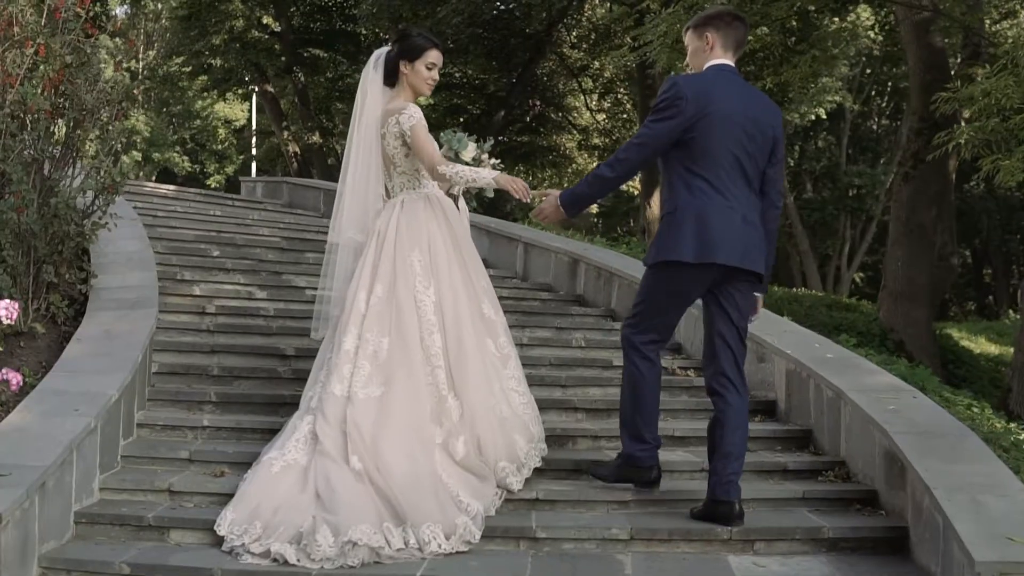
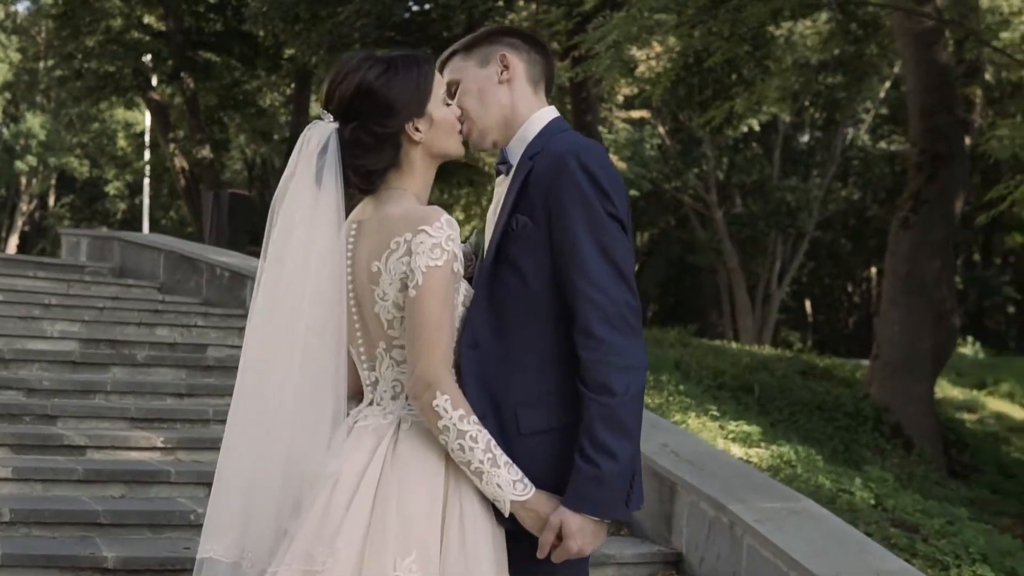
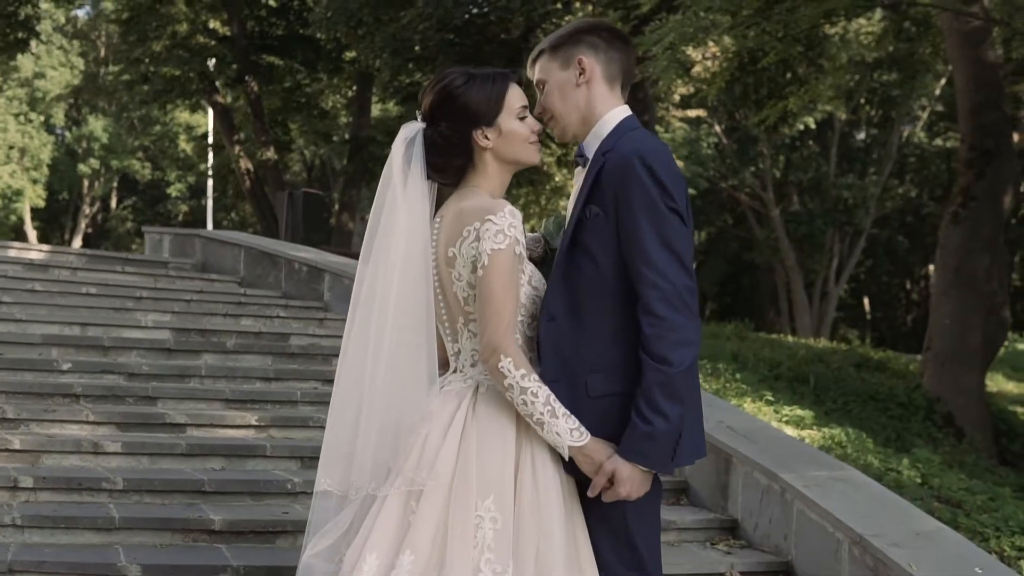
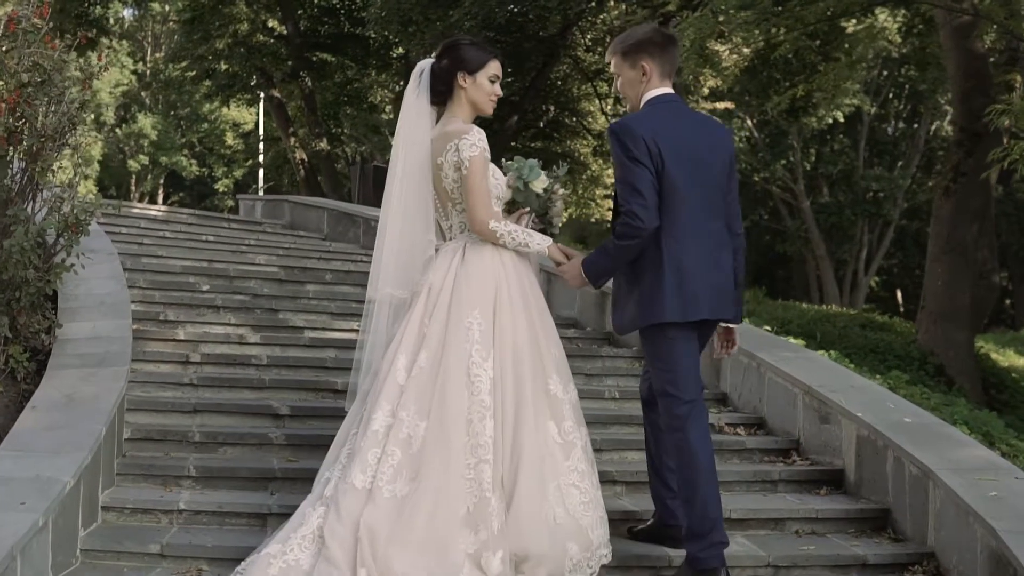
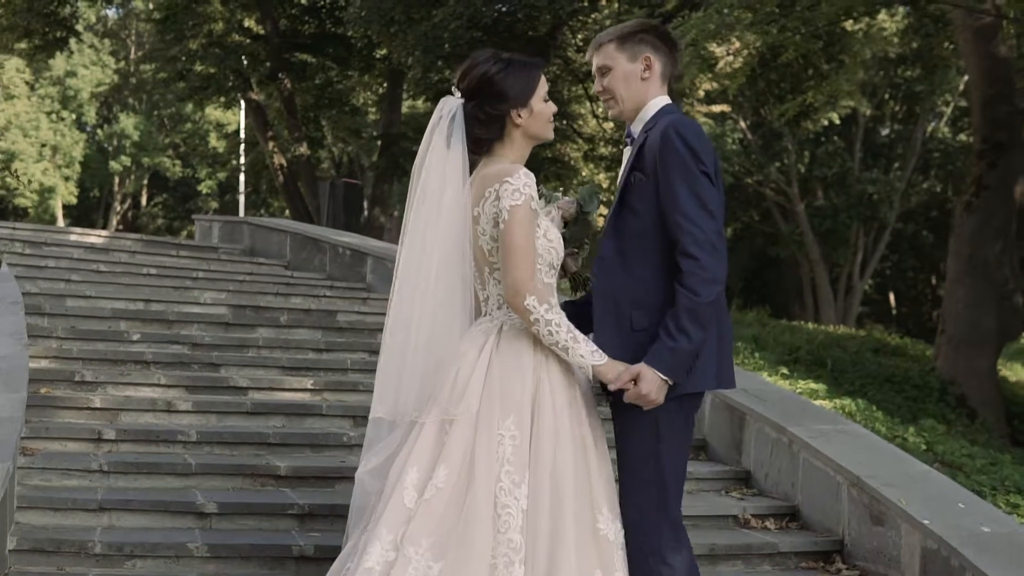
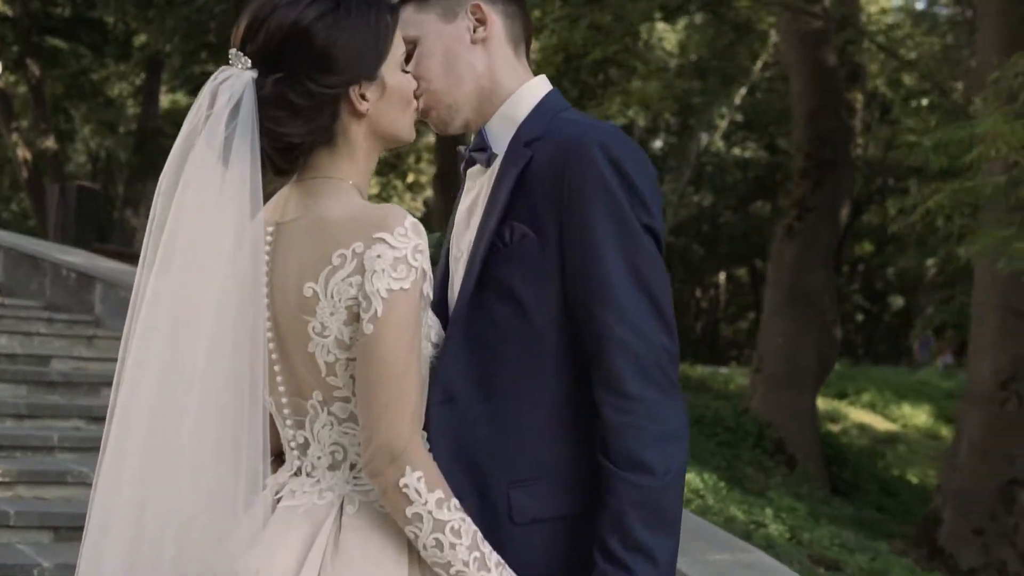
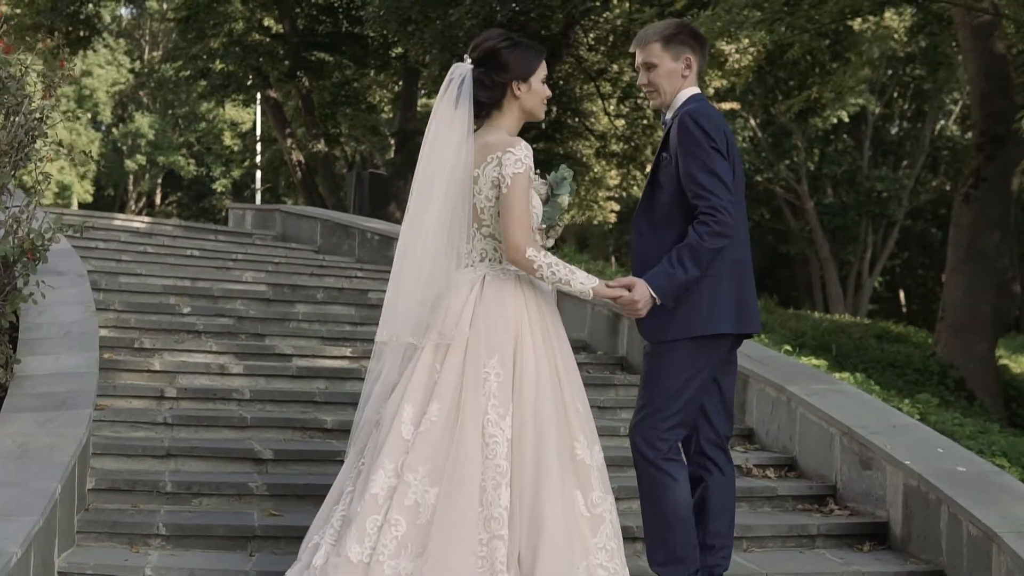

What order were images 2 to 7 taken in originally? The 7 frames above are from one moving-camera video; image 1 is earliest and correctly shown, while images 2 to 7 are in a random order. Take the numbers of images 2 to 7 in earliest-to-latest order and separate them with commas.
4, 7, 5, 3, 2, 6
